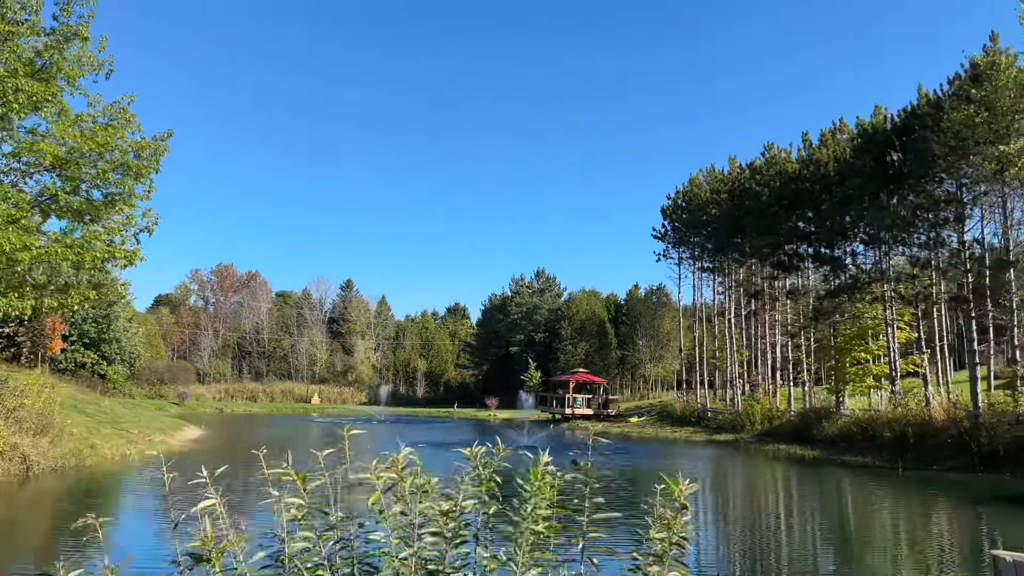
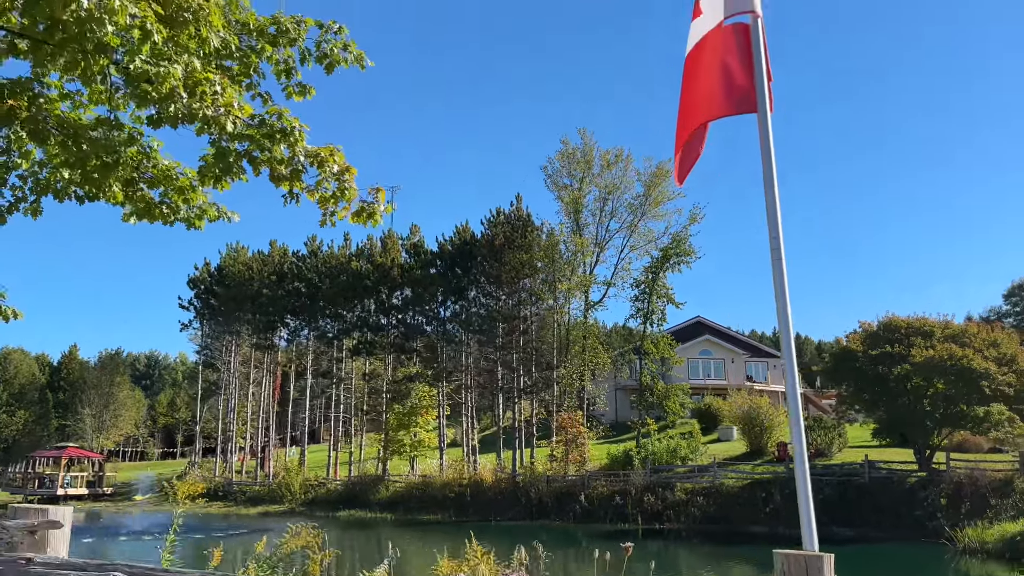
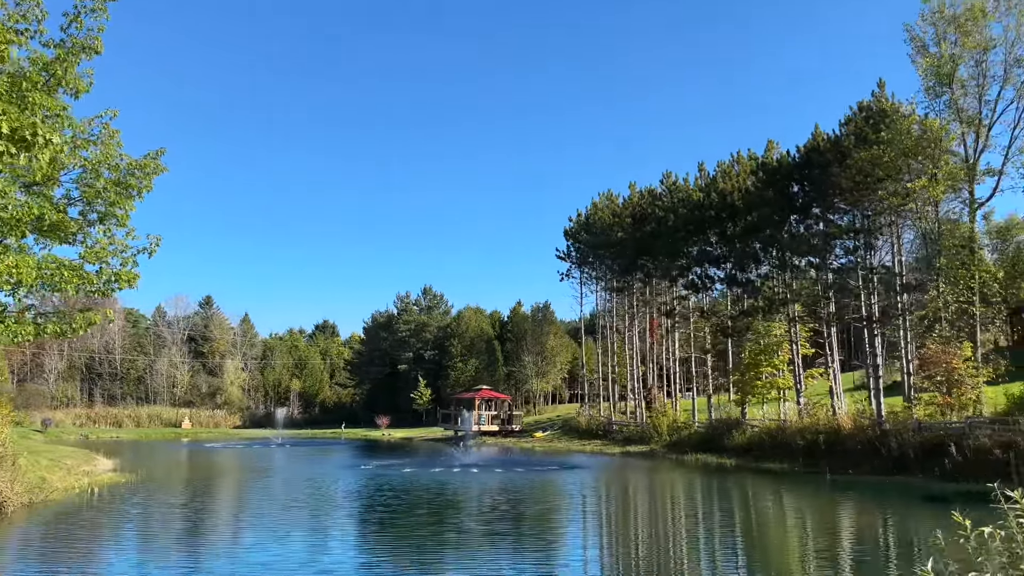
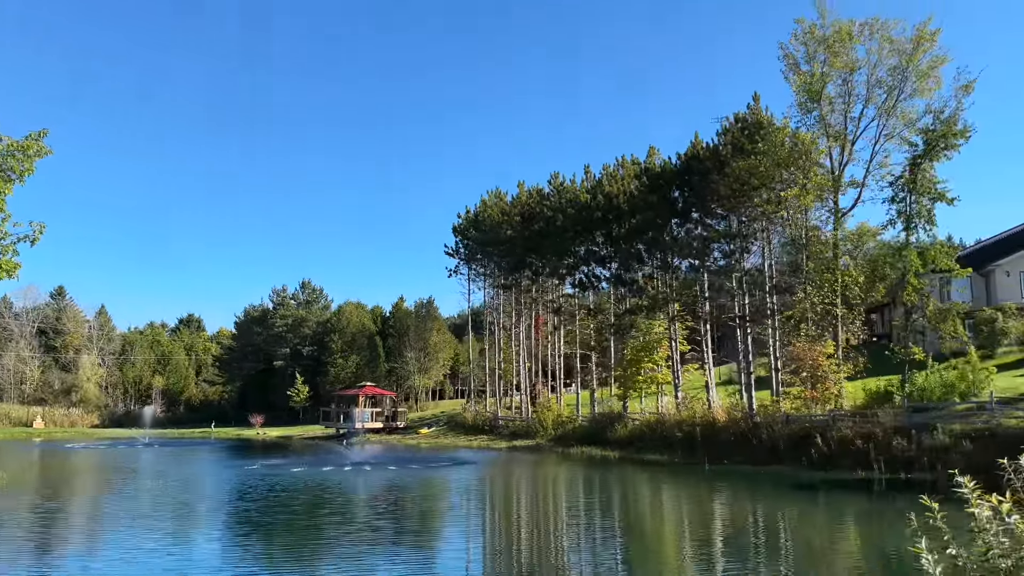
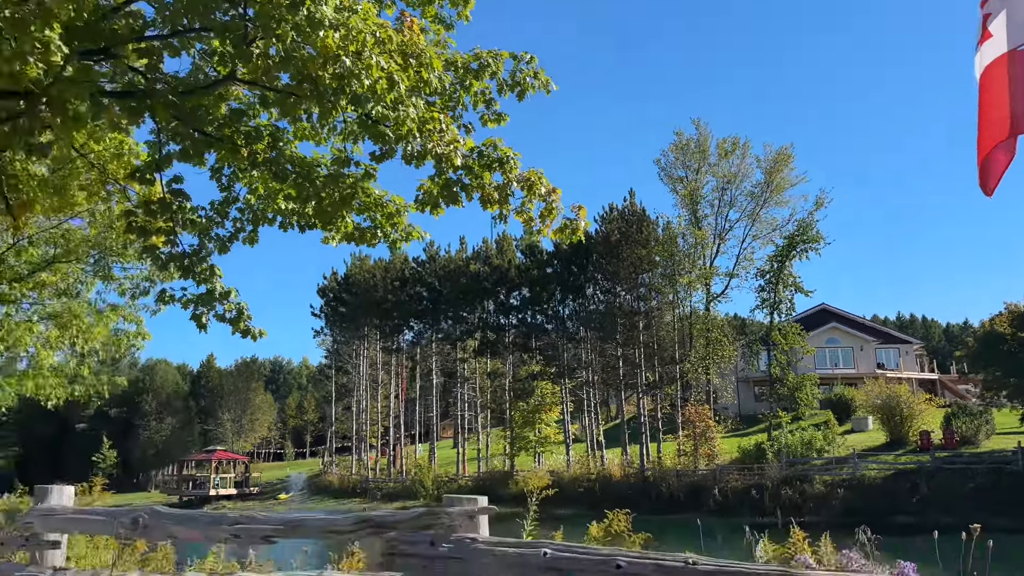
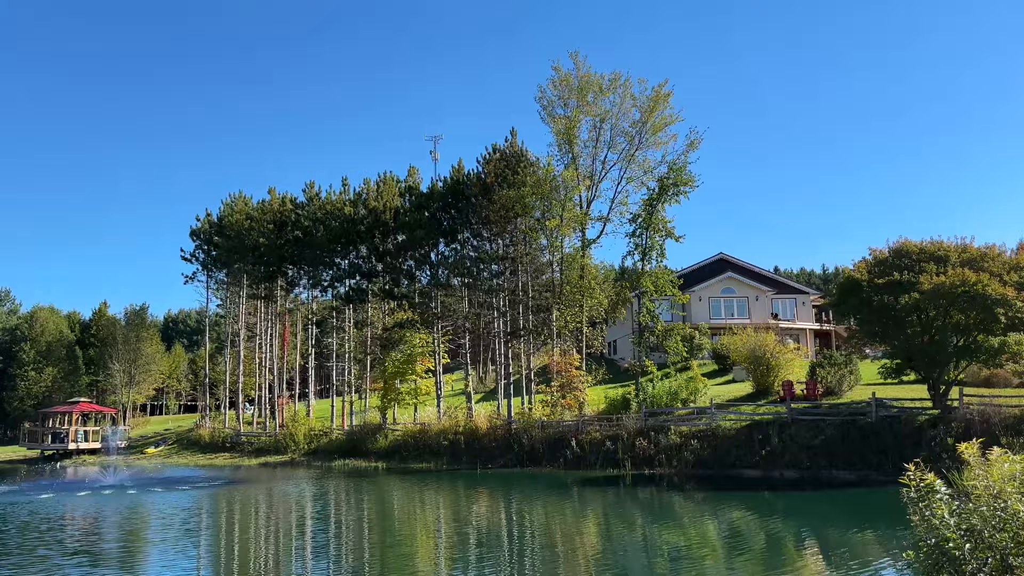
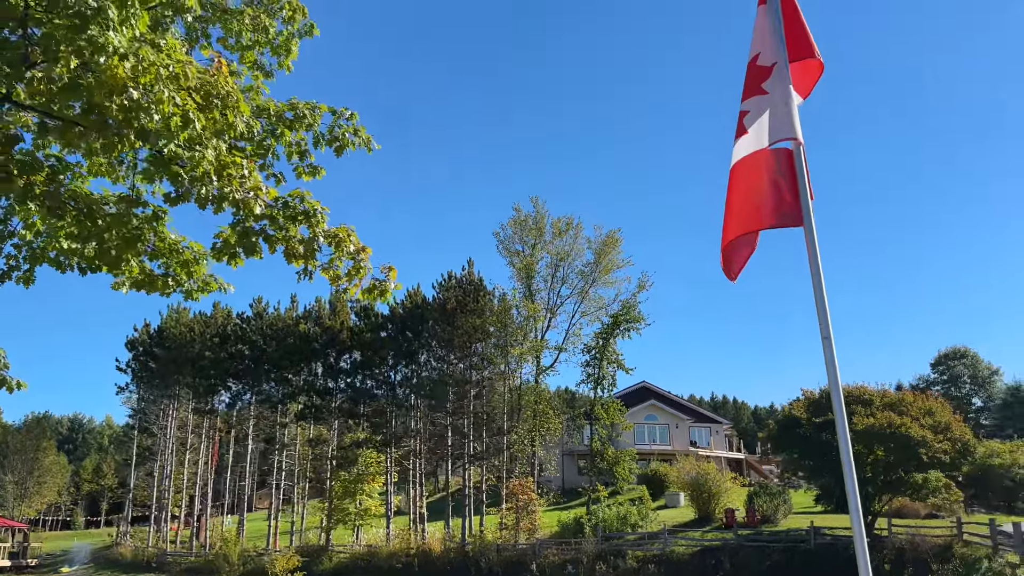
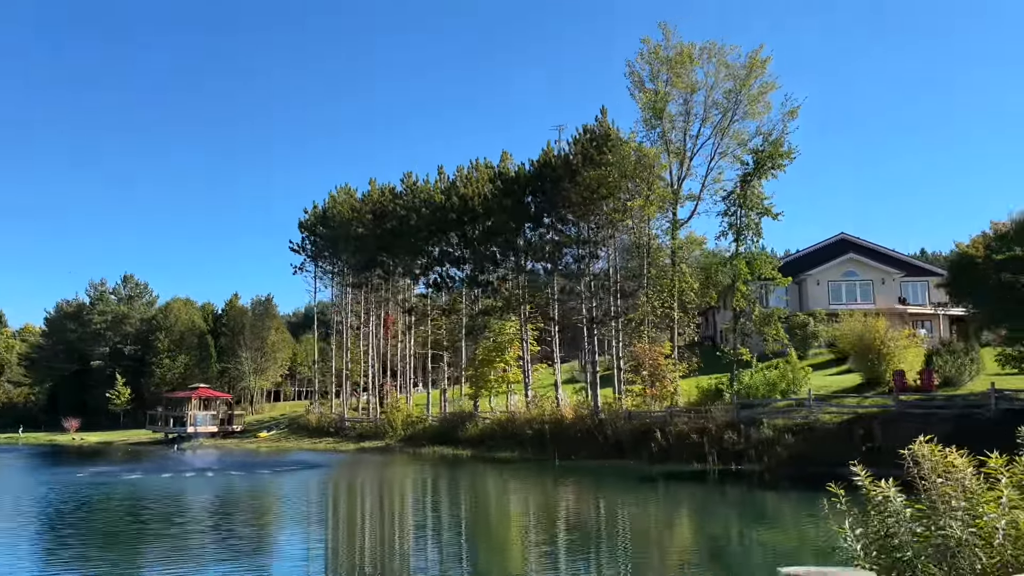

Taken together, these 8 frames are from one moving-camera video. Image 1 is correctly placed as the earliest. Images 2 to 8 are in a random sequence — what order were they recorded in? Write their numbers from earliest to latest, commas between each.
3, 4, 8, 6, 2, 7, 5
